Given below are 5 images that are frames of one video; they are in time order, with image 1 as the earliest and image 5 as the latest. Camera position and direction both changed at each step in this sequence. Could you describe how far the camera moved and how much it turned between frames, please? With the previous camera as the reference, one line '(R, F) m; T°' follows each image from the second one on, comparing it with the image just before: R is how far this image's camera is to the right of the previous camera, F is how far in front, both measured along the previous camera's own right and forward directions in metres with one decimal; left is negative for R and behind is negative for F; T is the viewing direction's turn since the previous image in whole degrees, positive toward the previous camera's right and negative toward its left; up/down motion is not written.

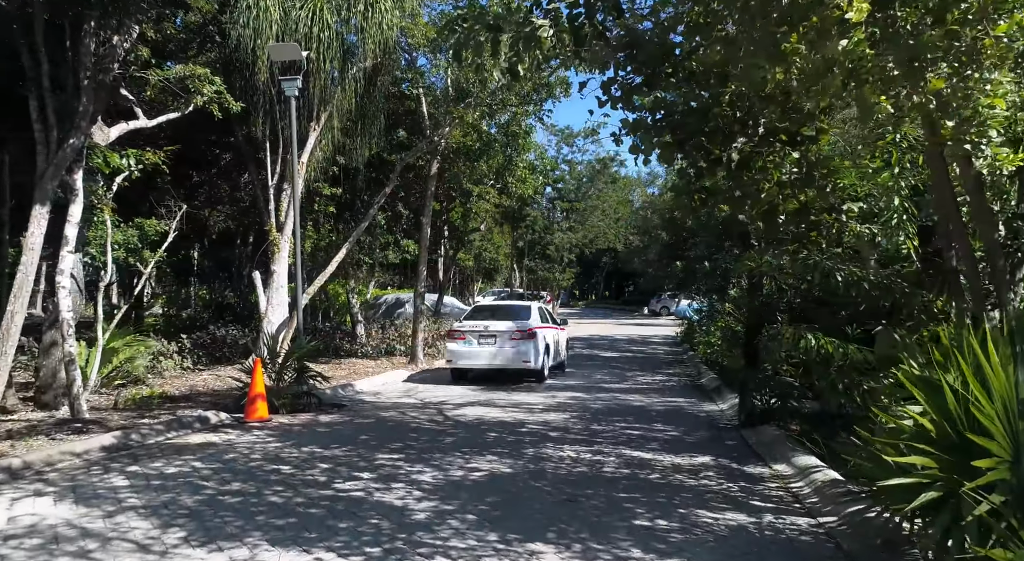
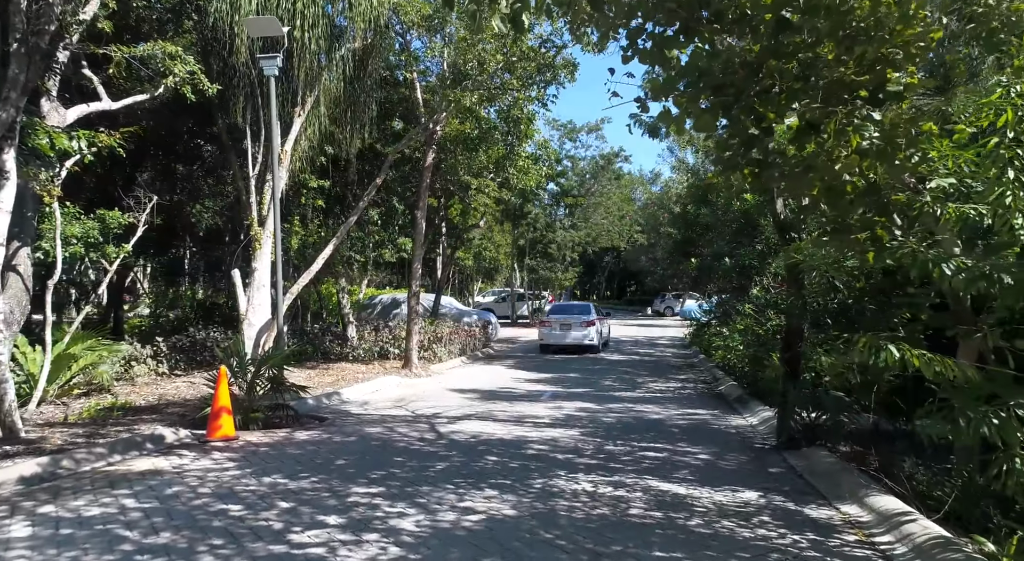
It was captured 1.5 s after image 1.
(0.0, +1.3) m; 0°
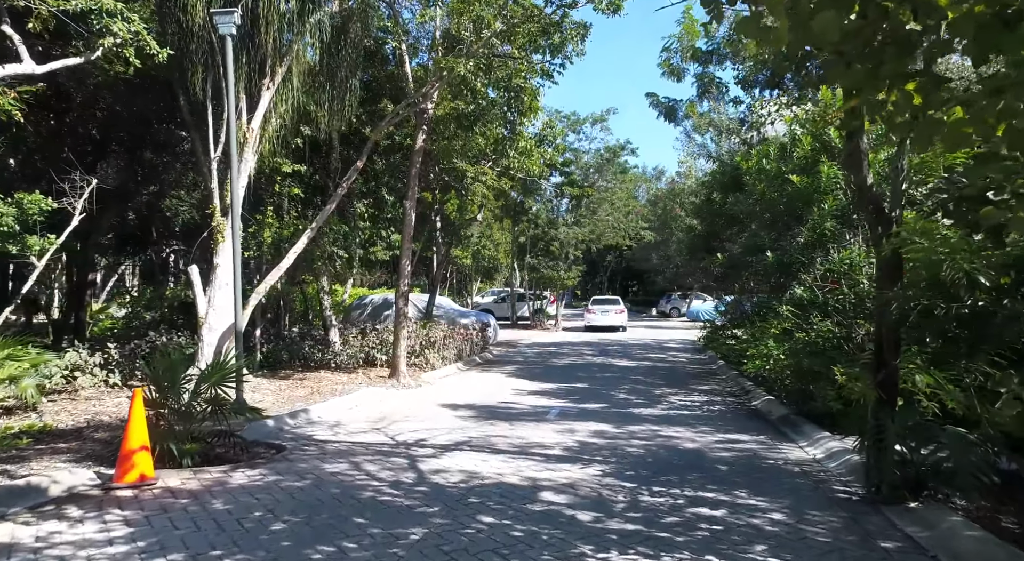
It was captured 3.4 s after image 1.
(0.0, +2.0) m; 0°
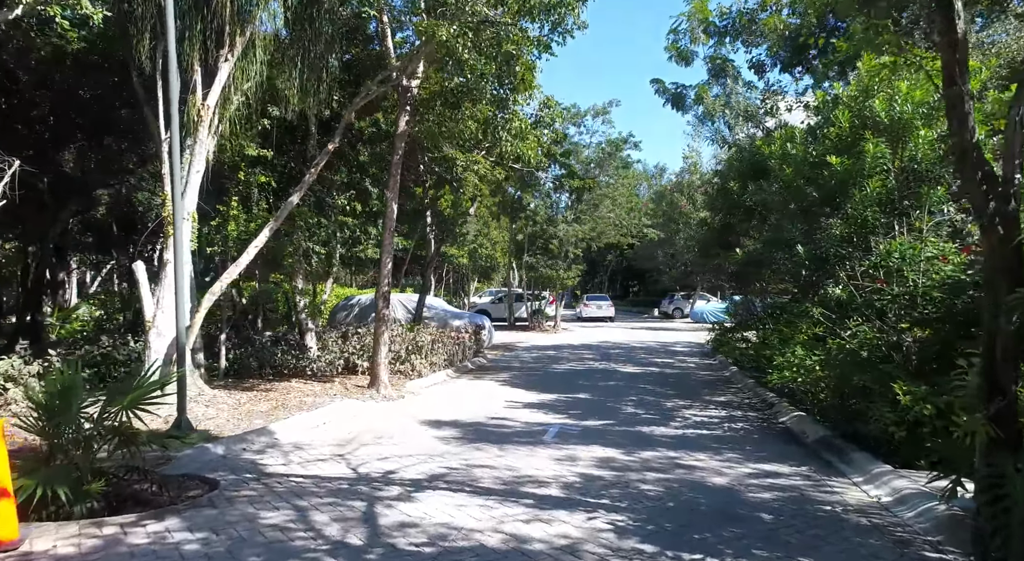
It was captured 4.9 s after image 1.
(+0.1, +1.6) m; 0°
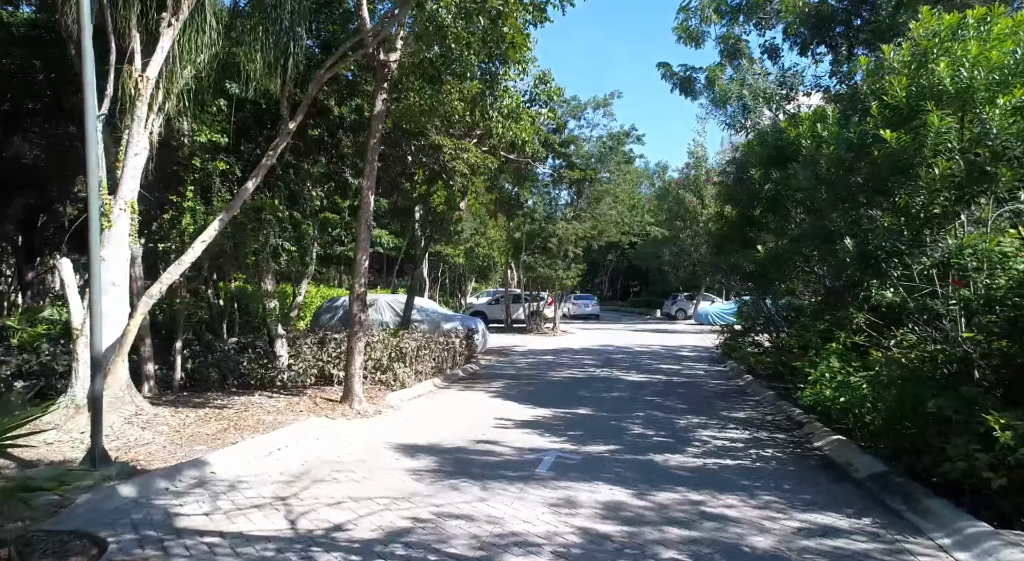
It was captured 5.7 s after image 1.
(+0.1, +1.6) m; 0°
